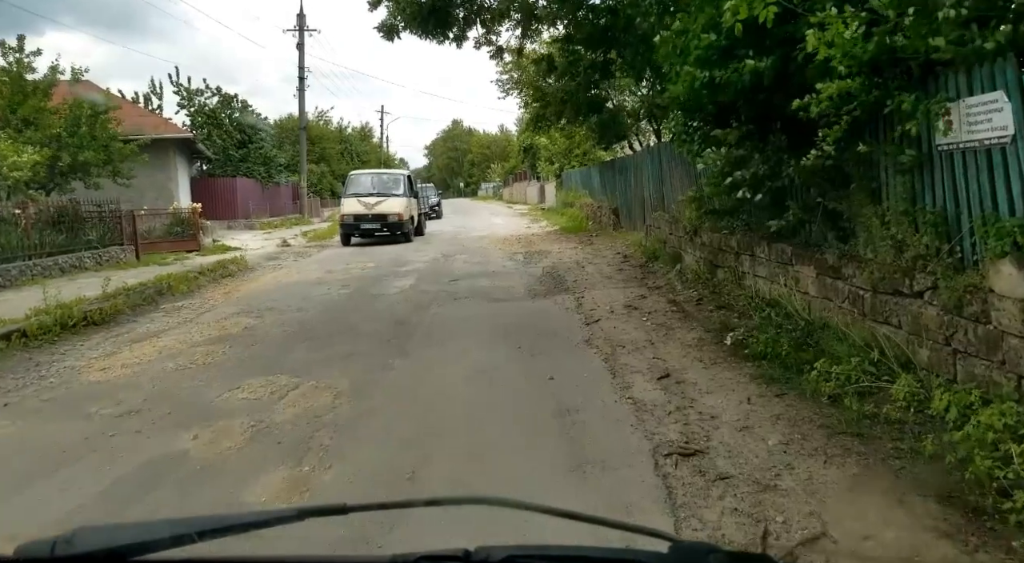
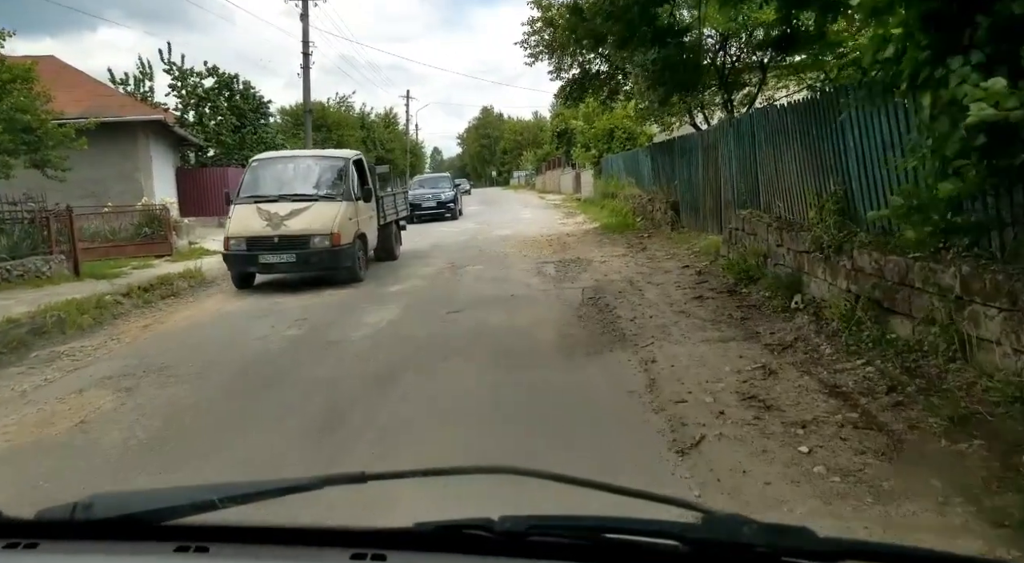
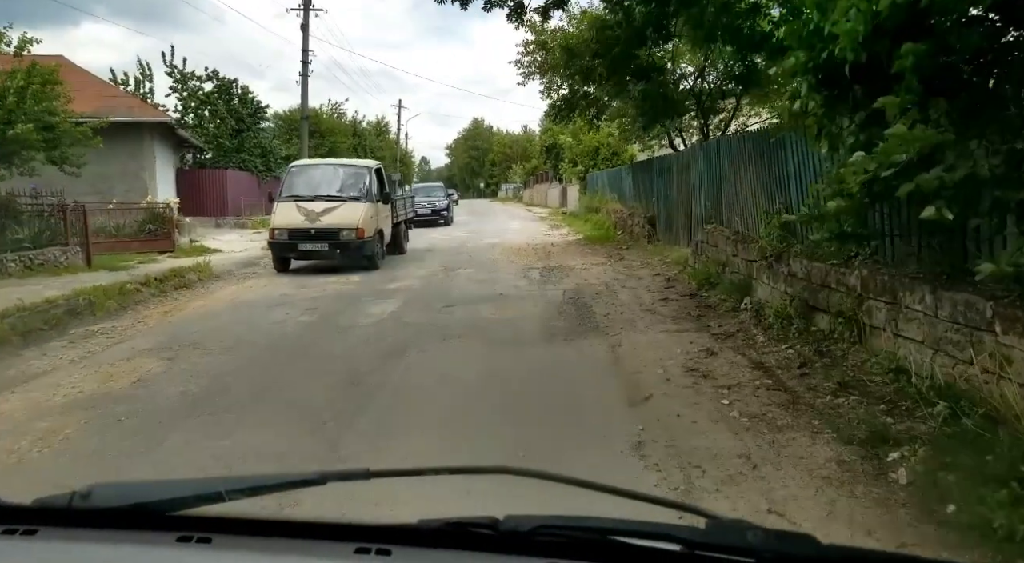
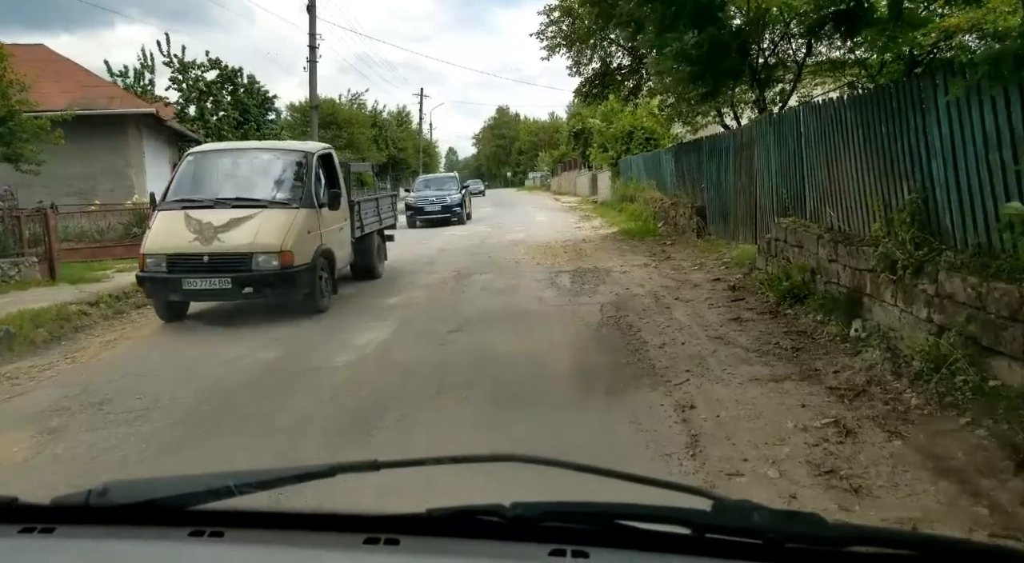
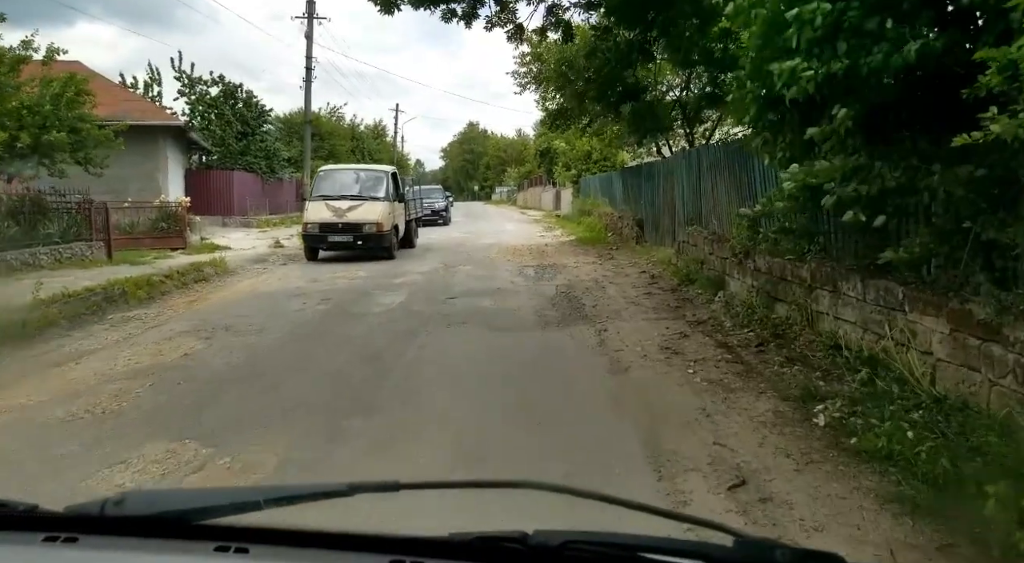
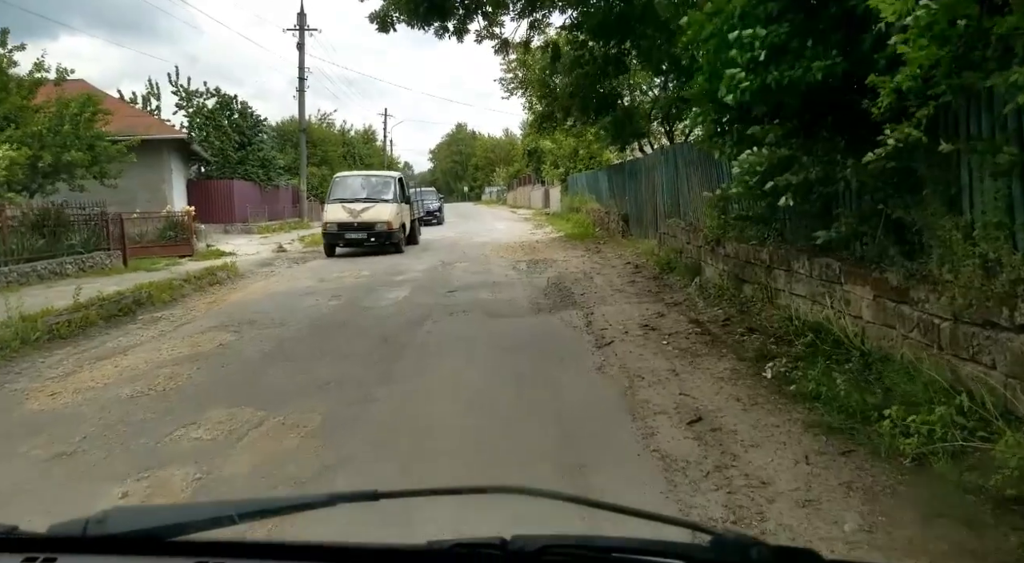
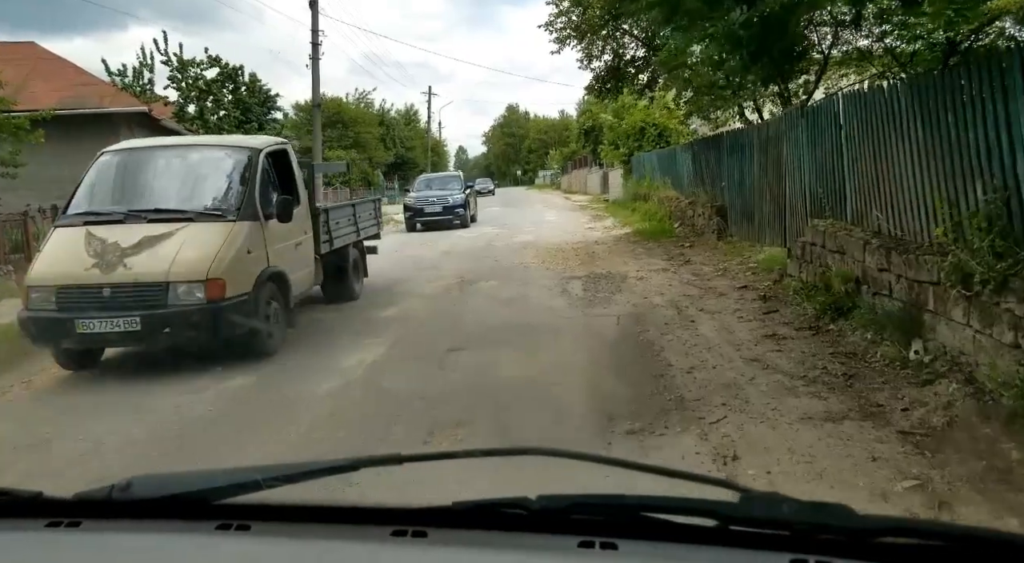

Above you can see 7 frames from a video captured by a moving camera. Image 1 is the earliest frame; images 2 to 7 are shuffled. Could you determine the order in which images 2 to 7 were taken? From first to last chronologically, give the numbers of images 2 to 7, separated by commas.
6, 5, 3, 2, 4, 7
